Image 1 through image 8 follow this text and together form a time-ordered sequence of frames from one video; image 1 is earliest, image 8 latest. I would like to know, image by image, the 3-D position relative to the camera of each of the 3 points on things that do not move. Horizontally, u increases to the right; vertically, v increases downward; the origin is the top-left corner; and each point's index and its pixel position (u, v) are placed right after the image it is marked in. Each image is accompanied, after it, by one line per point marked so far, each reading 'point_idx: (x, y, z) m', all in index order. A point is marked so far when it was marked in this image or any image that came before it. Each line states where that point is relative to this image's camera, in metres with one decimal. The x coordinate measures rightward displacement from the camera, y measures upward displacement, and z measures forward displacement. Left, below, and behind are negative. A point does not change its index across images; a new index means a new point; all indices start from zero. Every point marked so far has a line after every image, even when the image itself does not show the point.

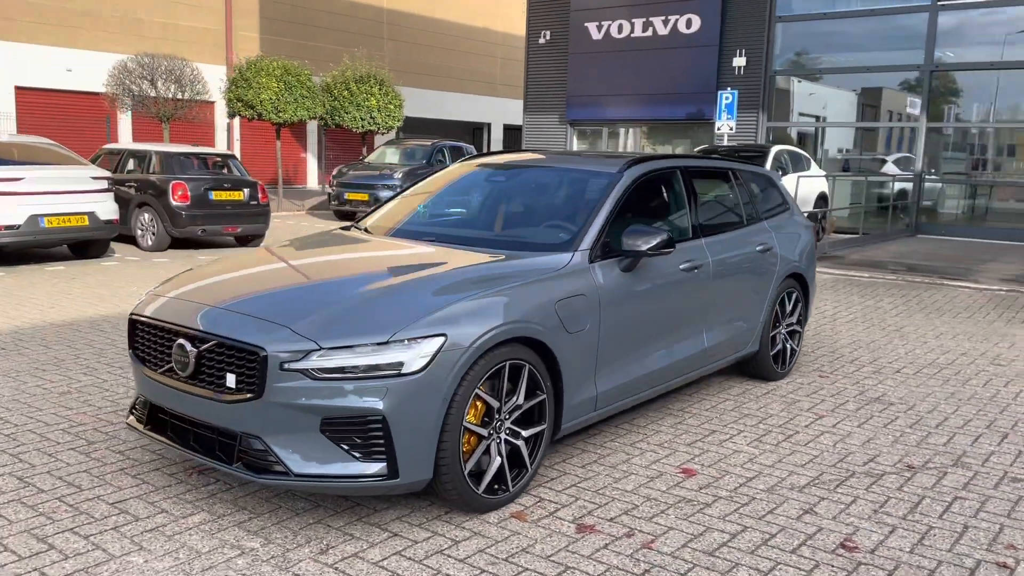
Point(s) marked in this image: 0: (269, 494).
0: (-1.0, -0.9, +3.7) m
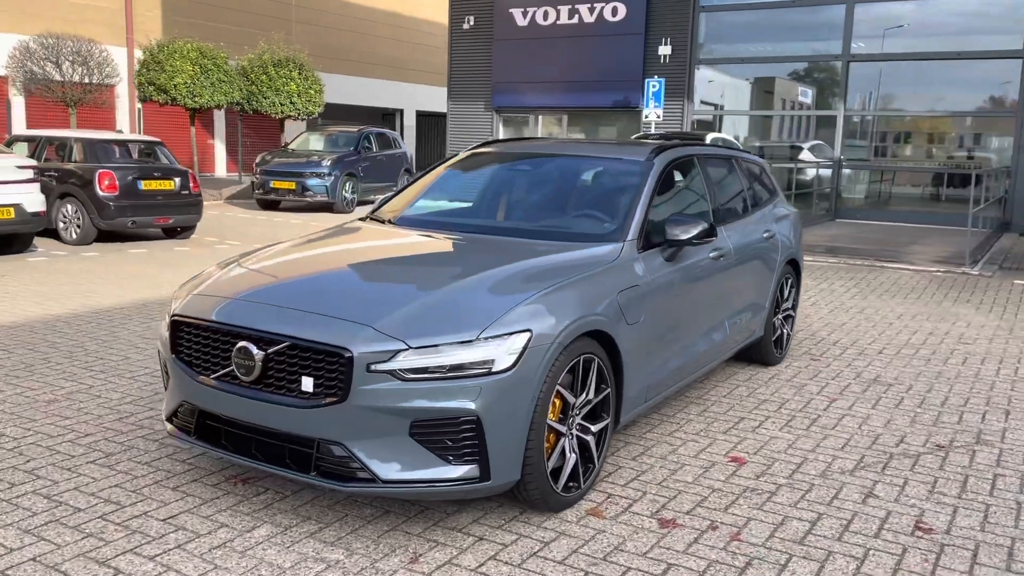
0: (-0.7, -0.8, +3.5) m
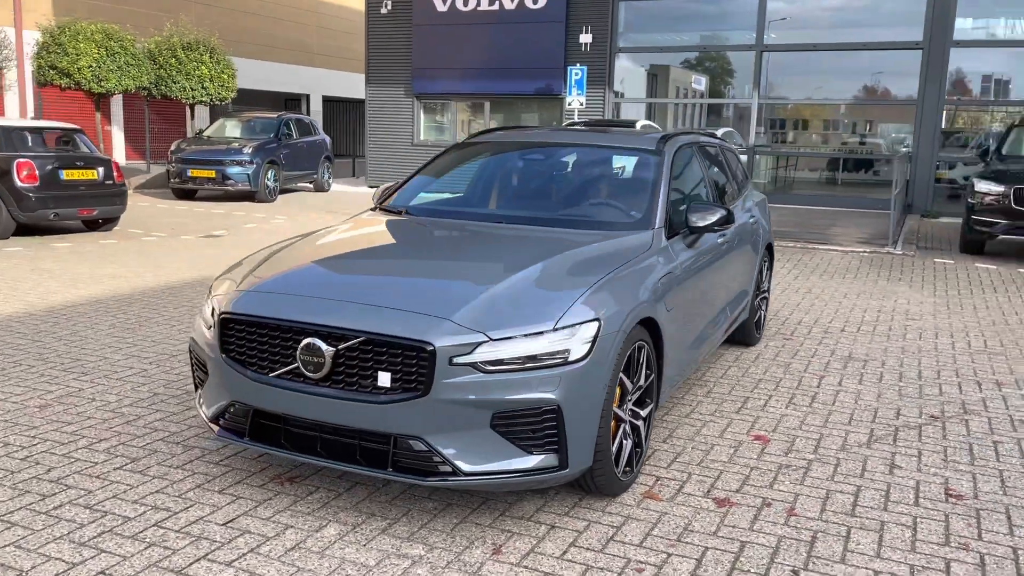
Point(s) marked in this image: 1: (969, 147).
0: (-0.5, -0.8, +3.4) m
1: (+8.1, +2.5, +15.8) m
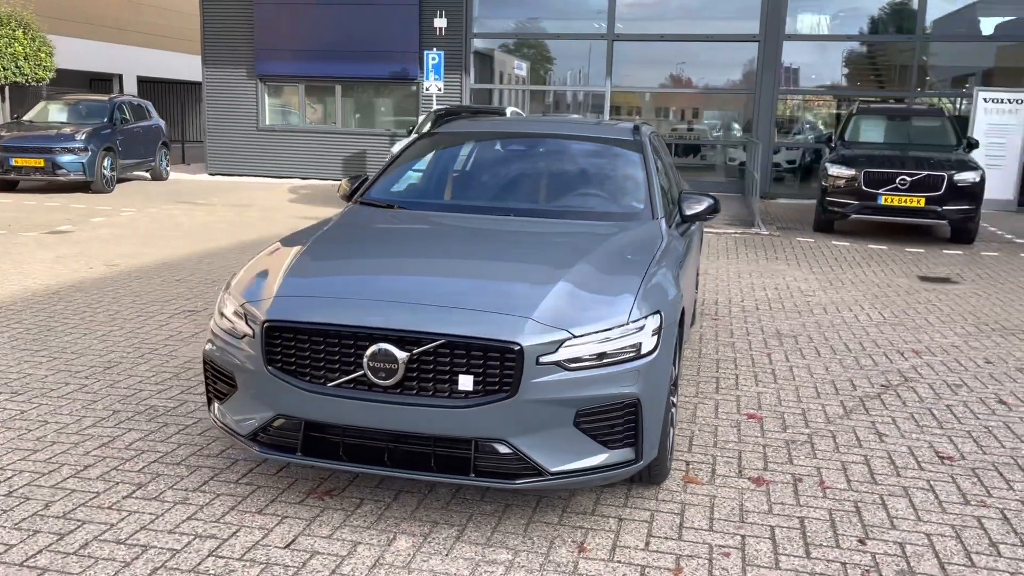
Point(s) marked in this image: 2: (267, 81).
0: (-0.3, -0.8, +3.3) m
1: (+5.5, +3.0, +17.1) m
2: (-5.6, +4.8, +20.1) m
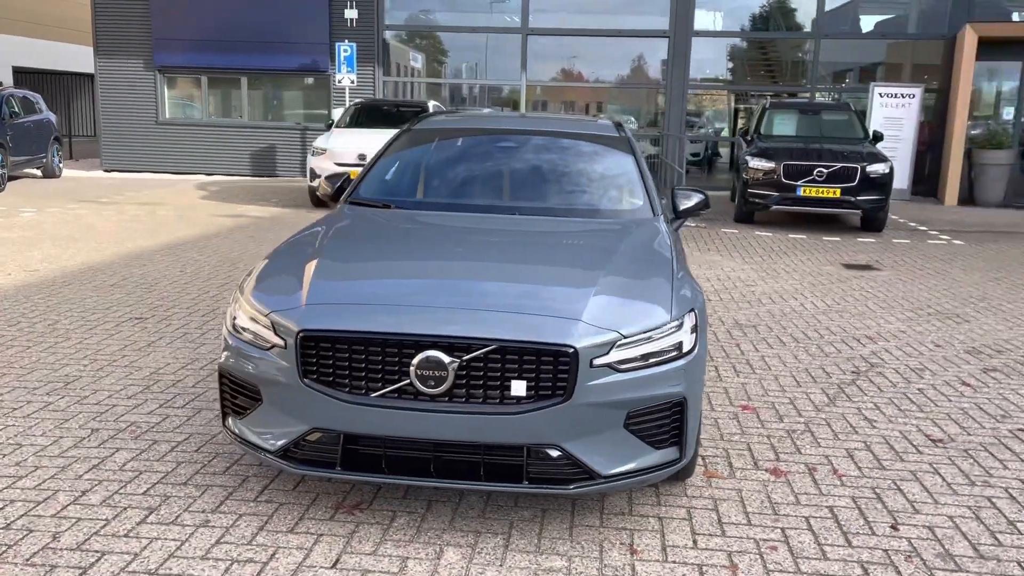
0: (-0.1, -0.8, +3.2) m
1: (+3.9, +3.2, +17.5) m
2: (-7.6, +4.7, +19.2) m
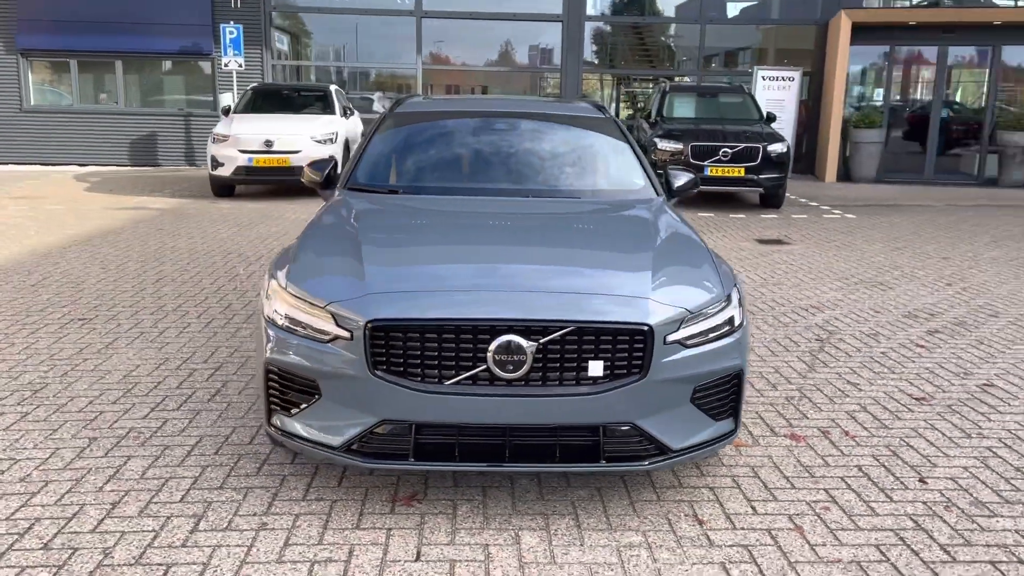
0: (+0.1, -0.8, +3.2) m
1: (+1.9, +3.6, +17.9) m
2: (-9.8, +4.7, +17.8) m
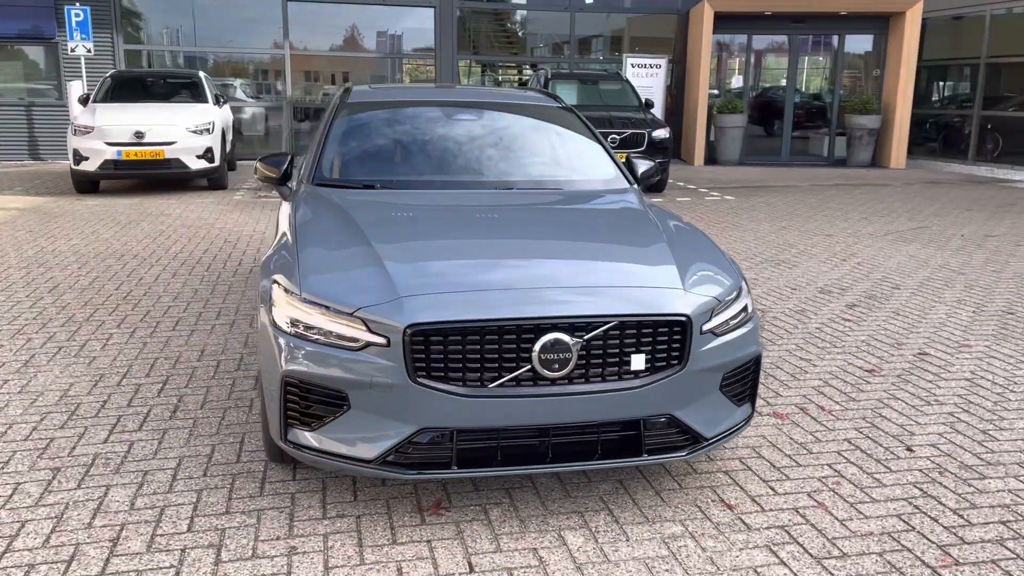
0: (+0.2, -0.7, +3.2) m
1: (-0.7, +3.9, +17.8) m
2: (-12.2, +4.5, +15.8) m
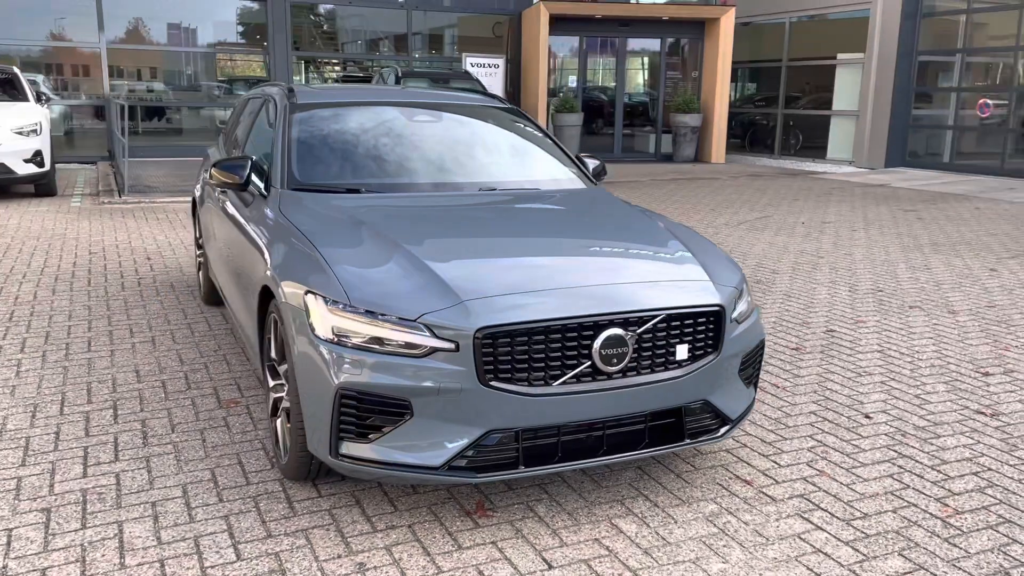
0: (+0.3, -0.7, +3.3) m
1: (-3.9, +3.8, +17.4) m
2: (-14.7, +3.9, +13.0) m
